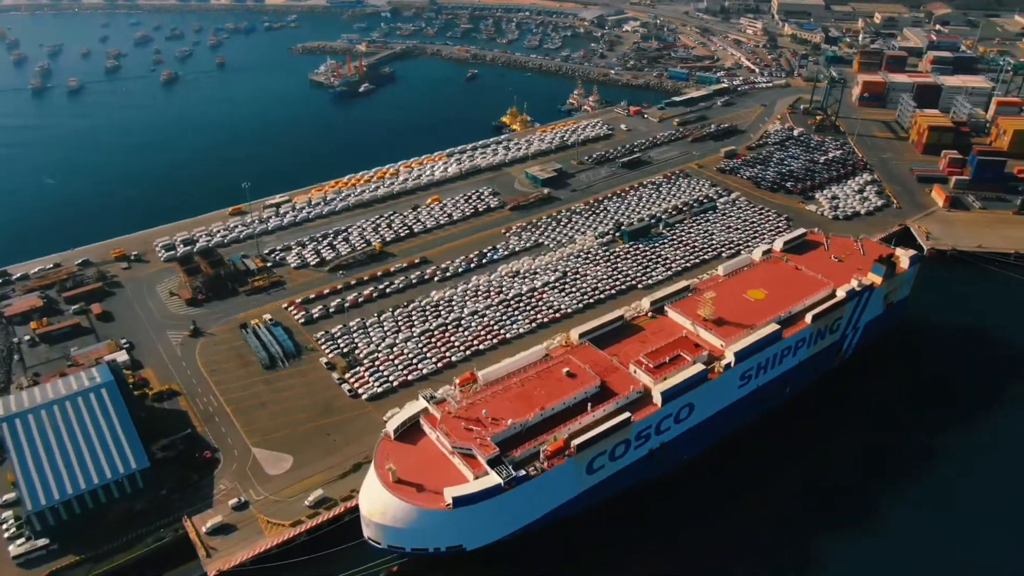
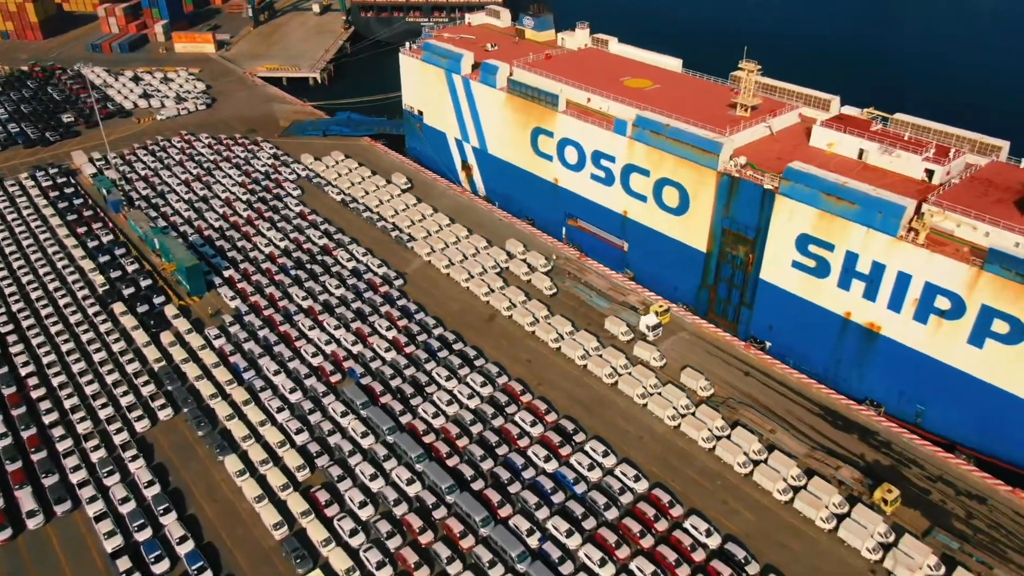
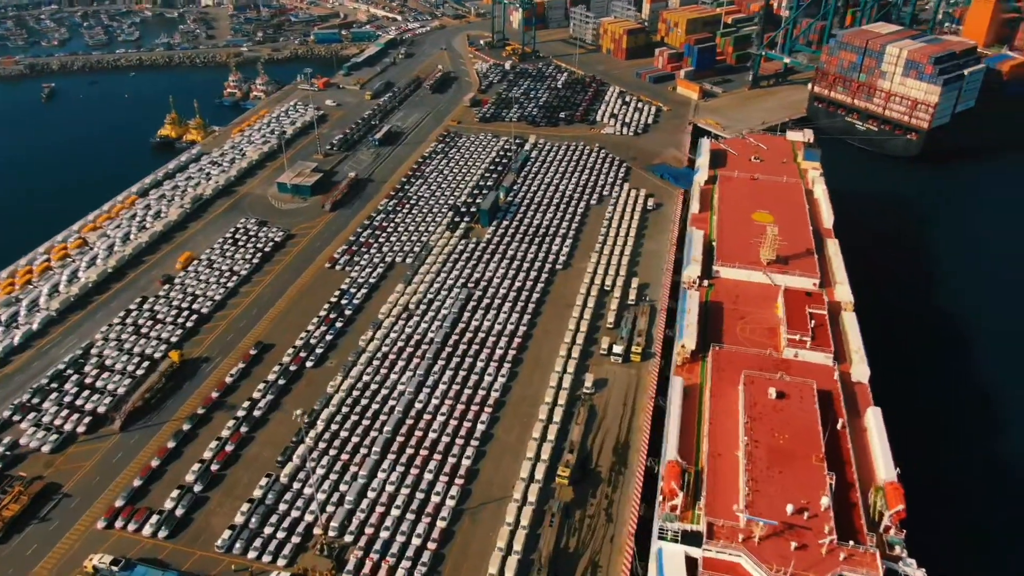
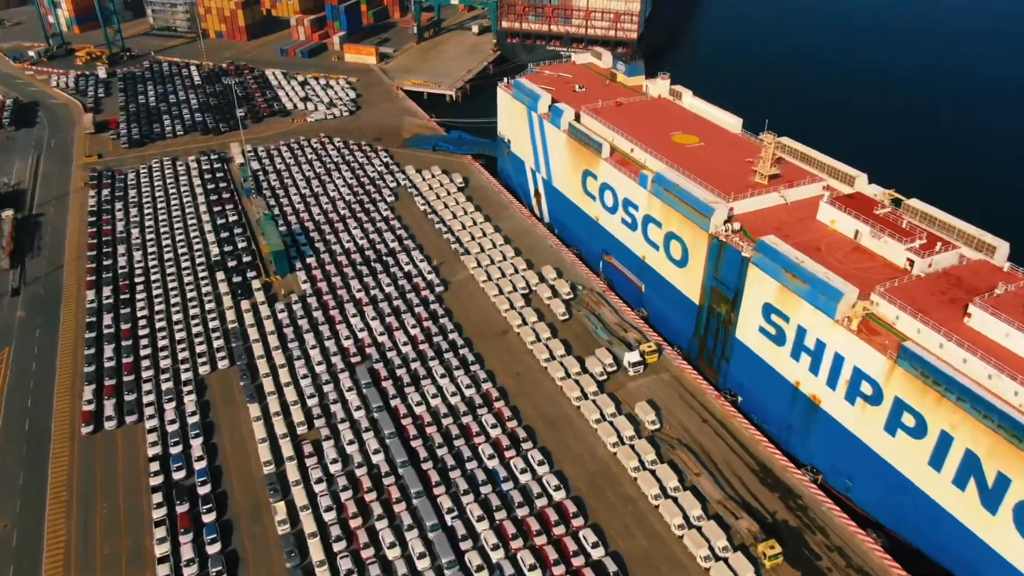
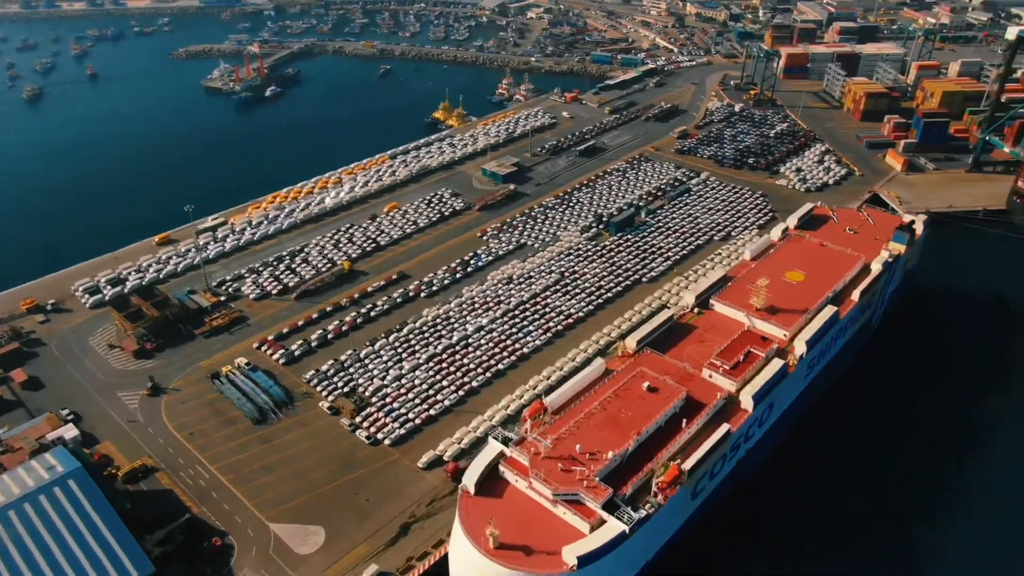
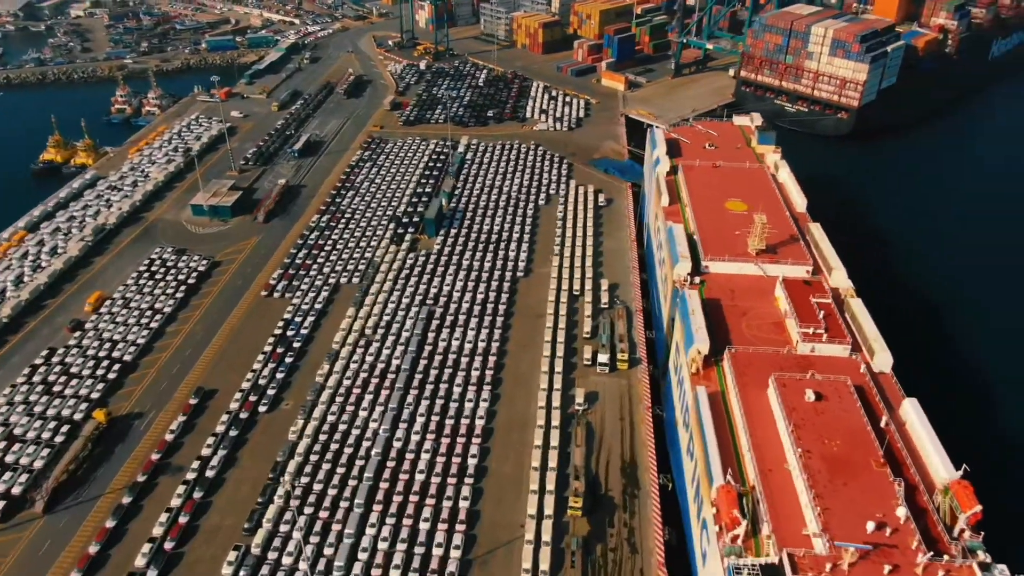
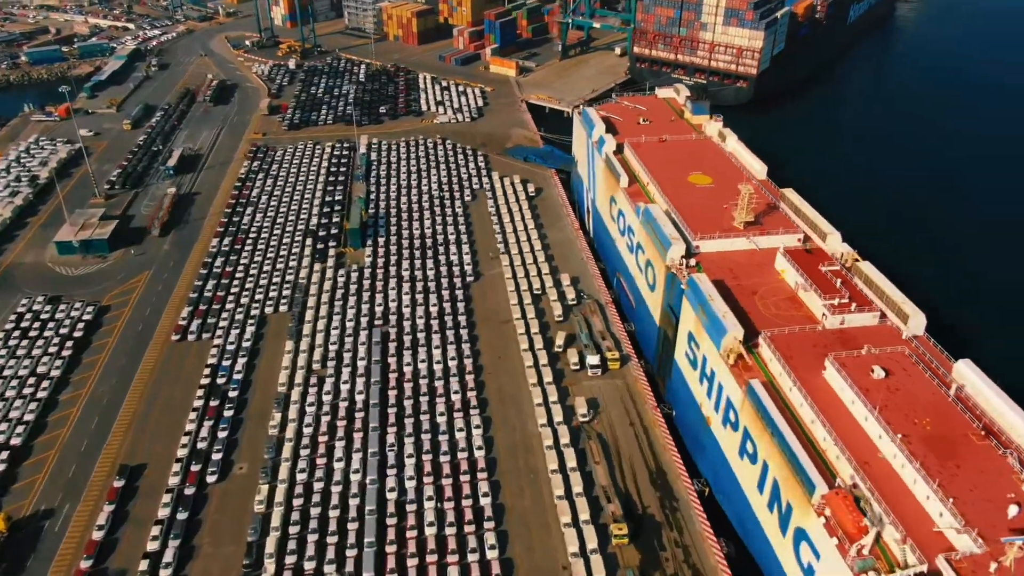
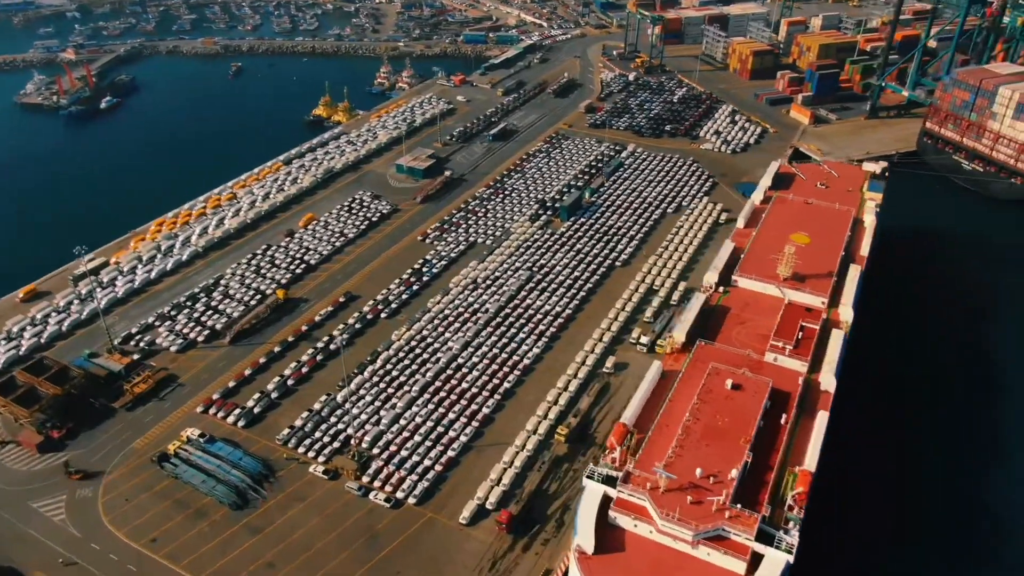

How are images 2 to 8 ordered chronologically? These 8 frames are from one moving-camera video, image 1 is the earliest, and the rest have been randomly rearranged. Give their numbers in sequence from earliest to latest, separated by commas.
5, 8, 3, 6, 7, 4, 2
